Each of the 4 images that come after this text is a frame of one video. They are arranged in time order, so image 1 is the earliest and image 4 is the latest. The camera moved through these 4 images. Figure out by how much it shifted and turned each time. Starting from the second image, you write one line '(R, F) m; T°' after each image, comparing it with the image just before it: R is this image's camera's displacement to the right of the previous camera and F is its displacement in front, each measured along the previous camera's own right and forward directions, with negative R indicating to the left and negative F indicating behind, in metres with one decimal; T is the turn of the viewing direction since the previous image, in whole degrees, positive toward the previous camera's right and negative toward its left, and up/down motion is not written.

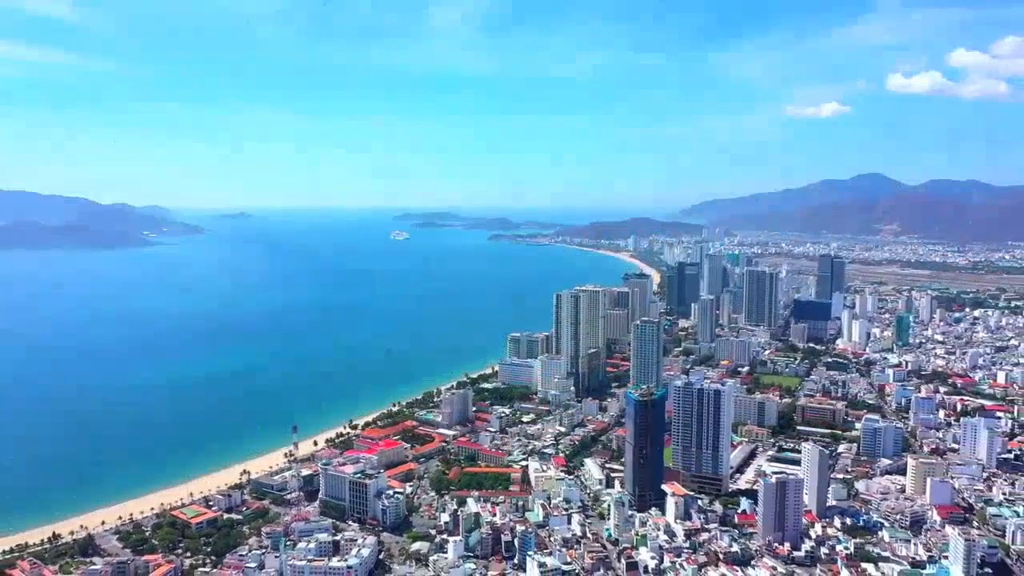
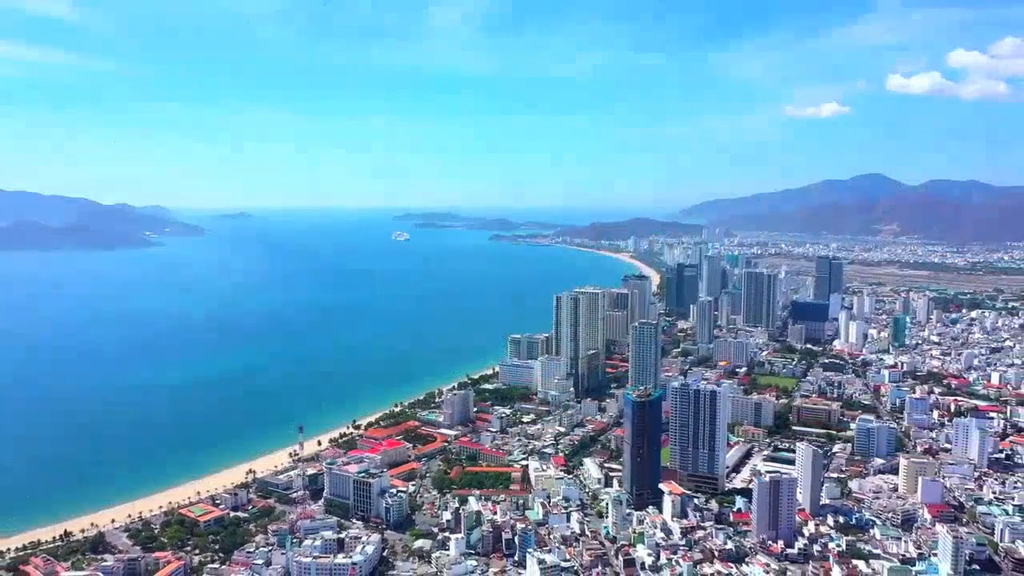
(0.0, 0.0) m; 0°
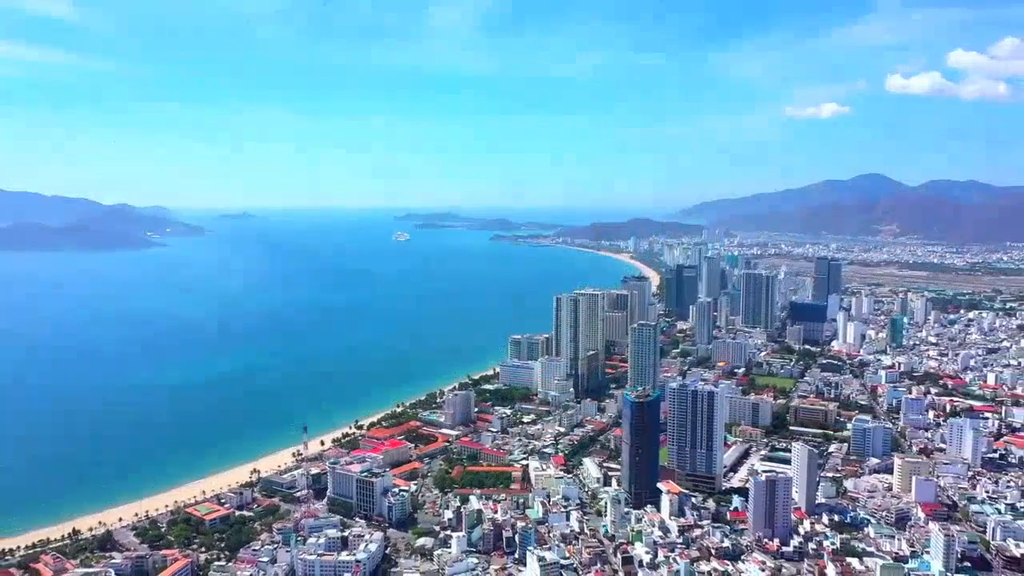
(0.0, -2.9) m; 0°
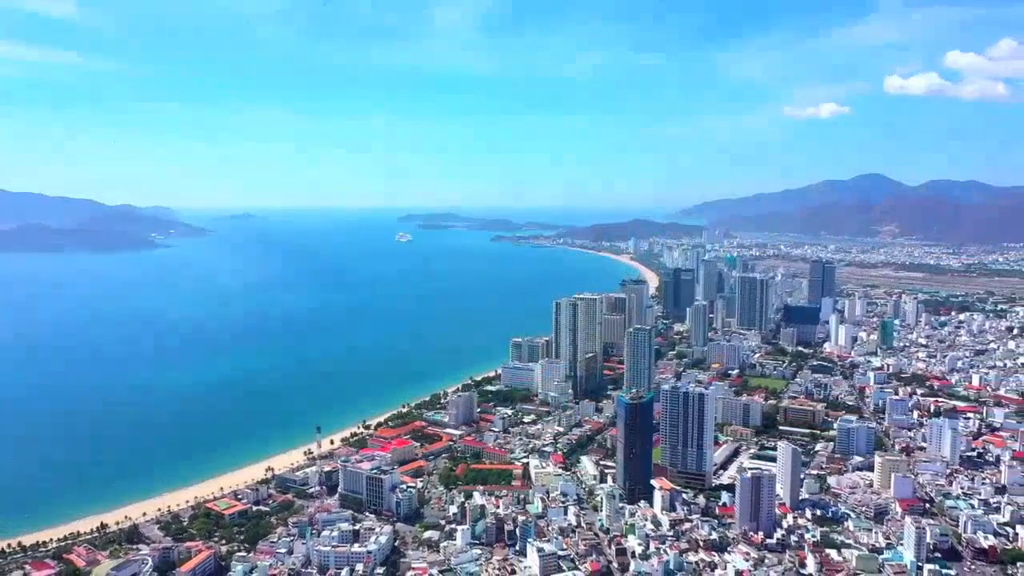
(+4.1, -4.3) m; 0°
